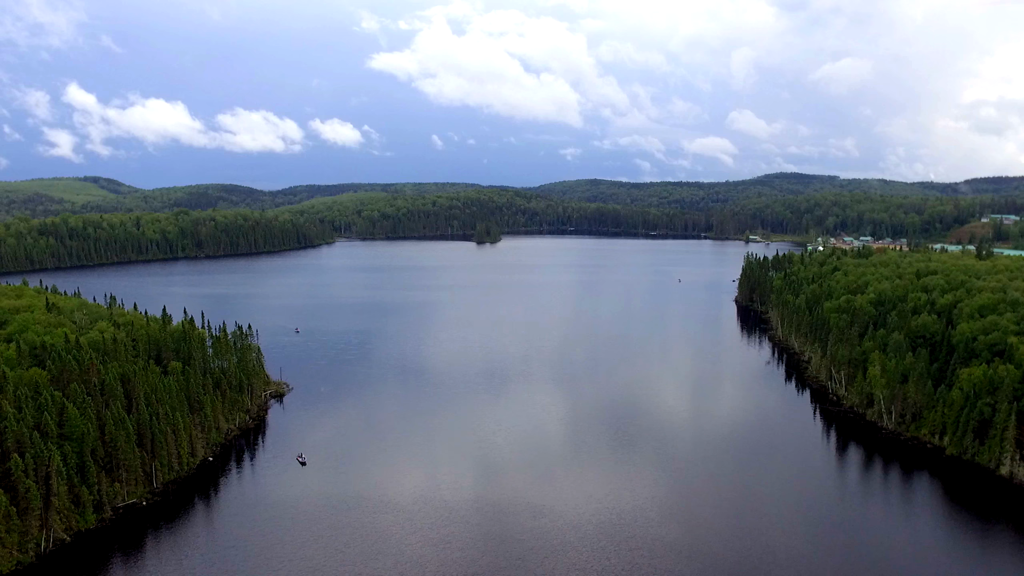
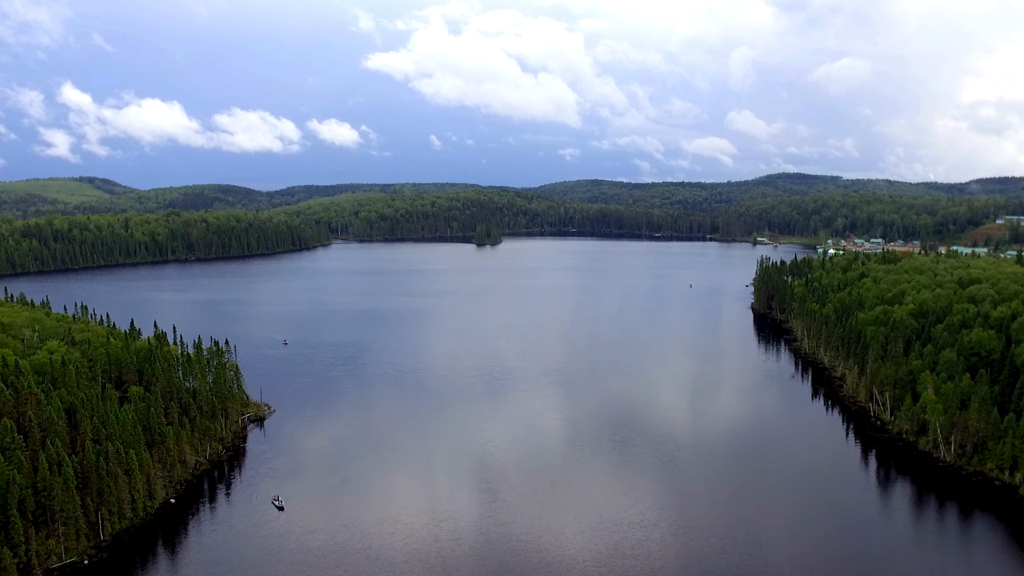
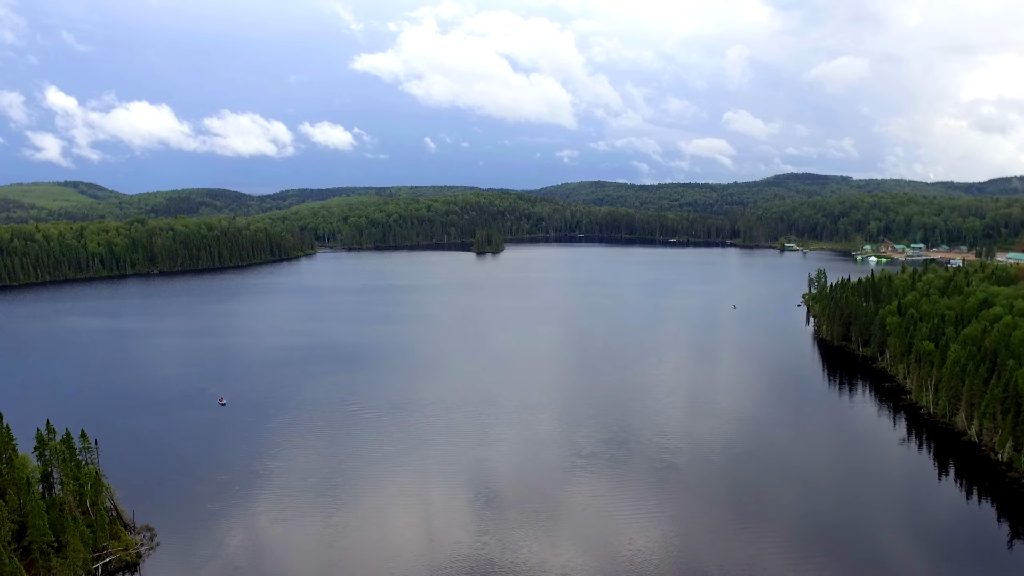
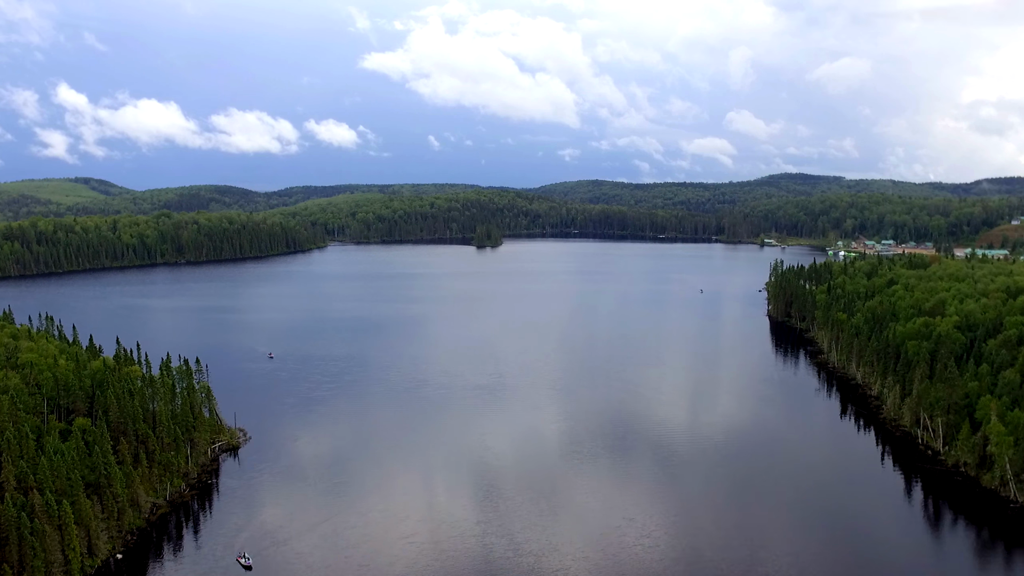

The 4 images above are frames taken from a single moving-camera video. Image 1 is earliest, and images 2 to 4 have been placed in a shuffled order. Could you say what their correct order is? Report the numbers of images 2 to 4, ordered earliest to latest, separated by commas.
2, 4, 3
